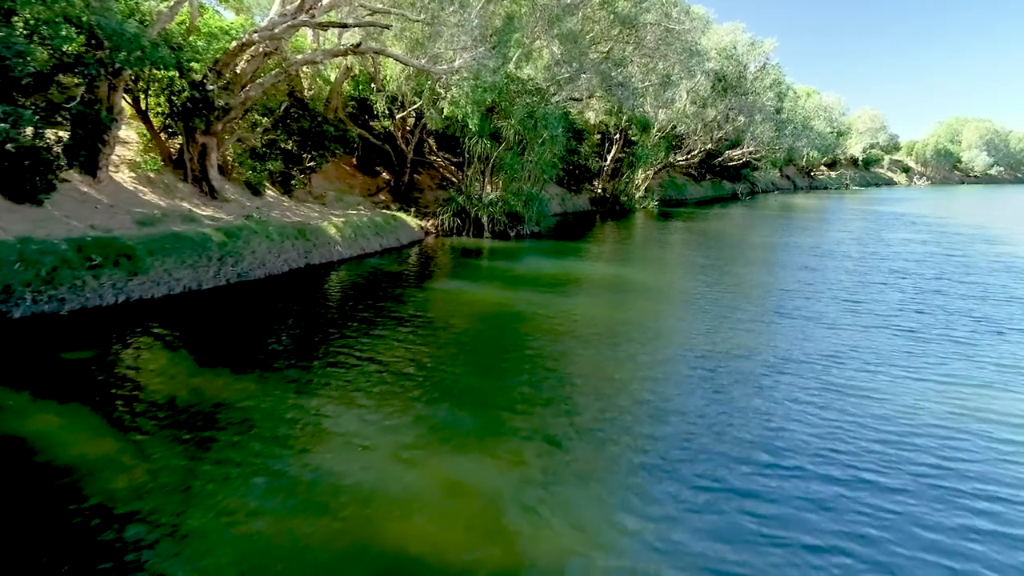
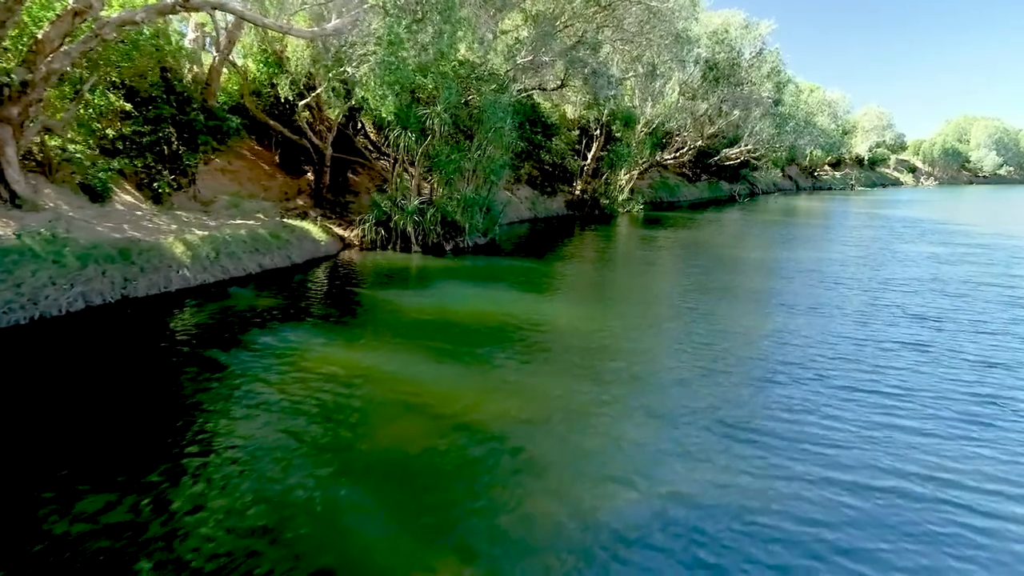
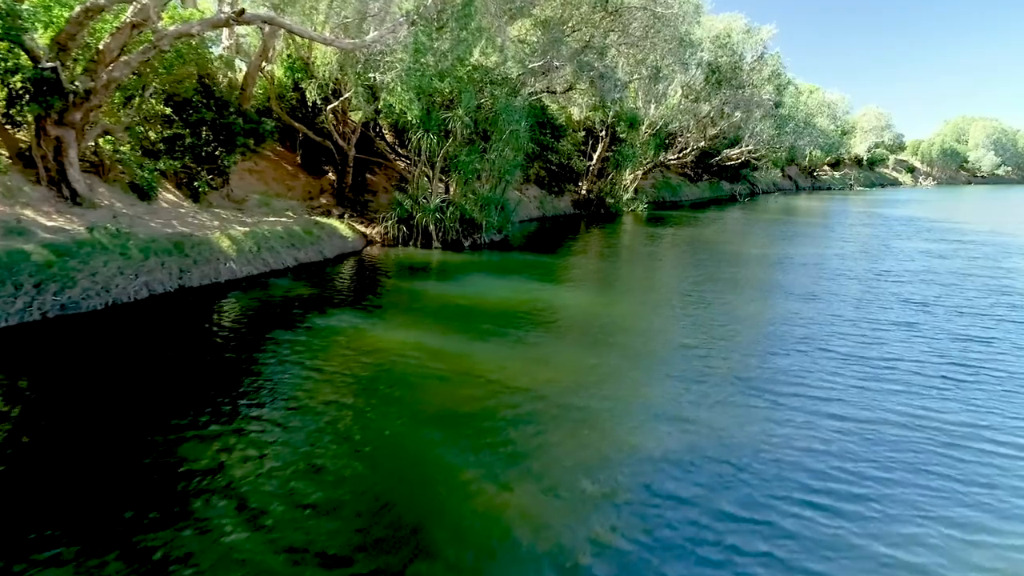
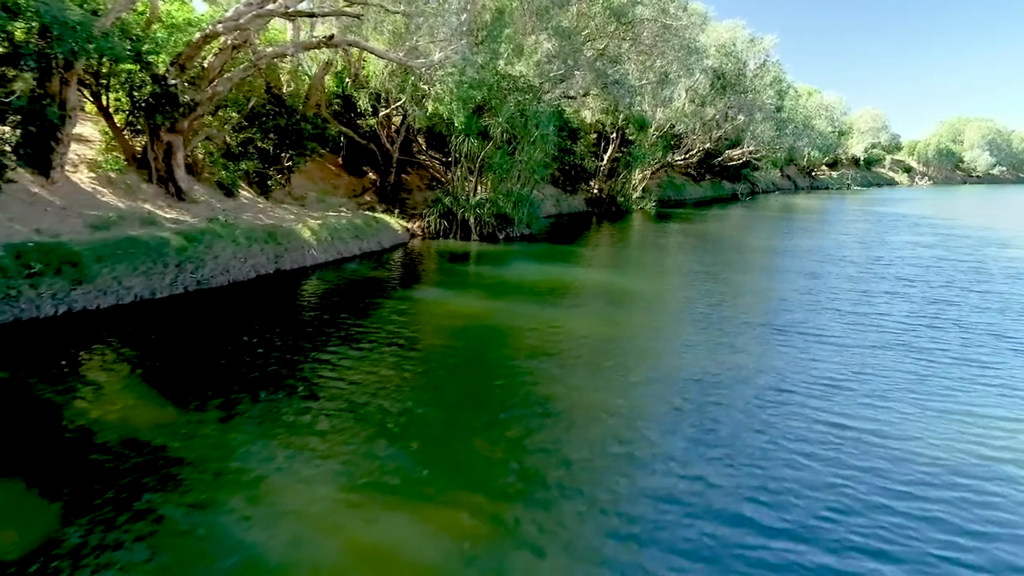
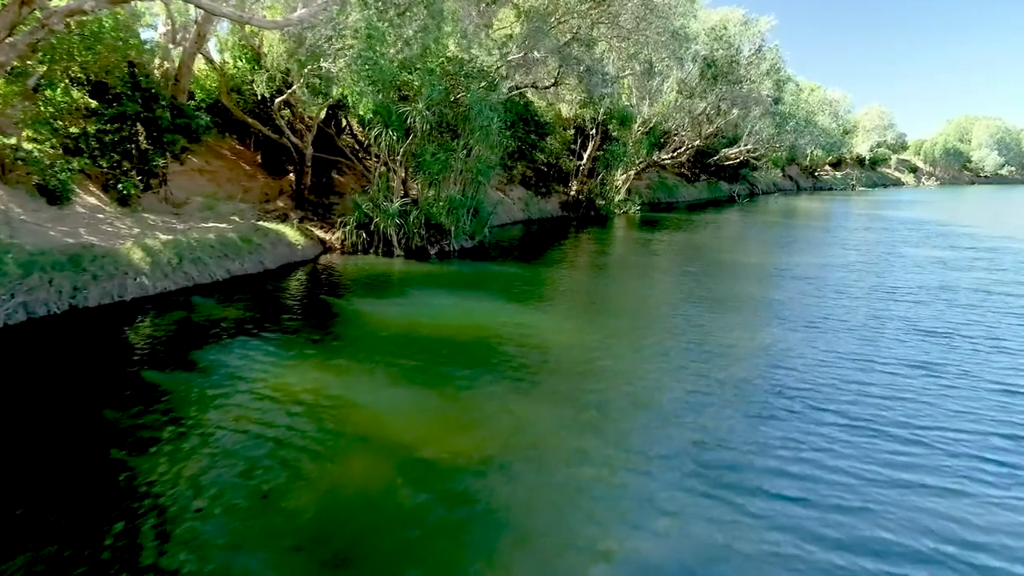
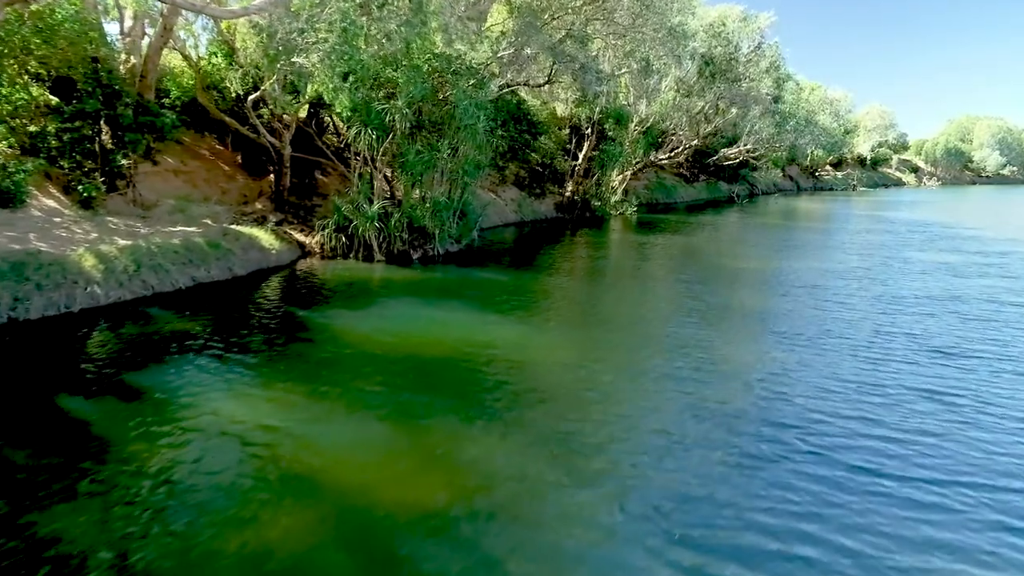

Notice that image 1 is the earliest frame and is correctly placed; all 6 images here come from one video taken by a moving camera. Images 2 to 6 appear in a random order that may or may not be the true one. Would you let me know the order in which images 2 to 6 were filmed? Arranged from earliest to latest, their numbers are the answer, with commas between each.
4, 3, 2, 5, 6
